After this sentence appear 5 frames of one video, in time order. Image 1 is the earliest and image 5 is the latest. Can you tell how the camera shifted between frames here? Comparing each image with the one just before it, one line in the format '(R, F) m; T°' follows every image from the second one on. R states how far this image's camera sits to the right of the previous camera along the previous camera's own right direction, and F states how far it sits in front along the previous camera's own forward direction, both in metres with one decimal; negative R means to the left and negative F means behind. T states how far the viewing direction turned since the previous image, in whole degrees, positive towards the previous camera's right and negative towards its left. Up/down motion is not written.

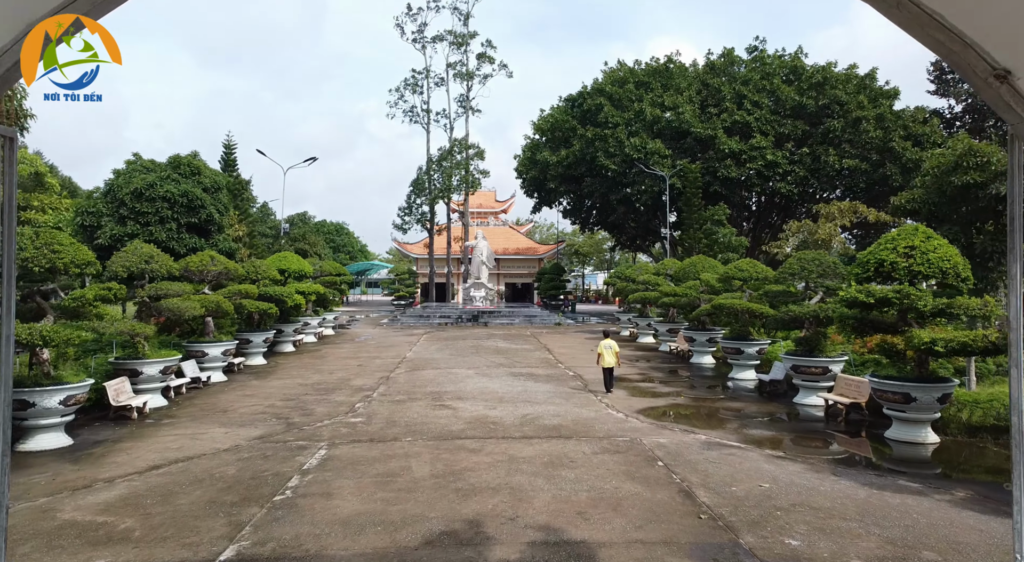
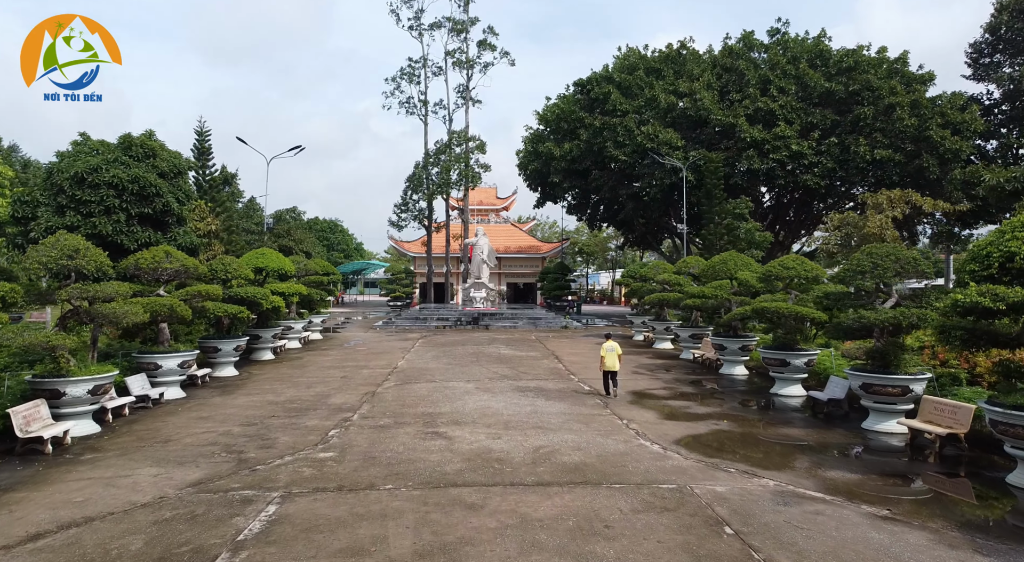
(-0.1, +1.5) m; 0°
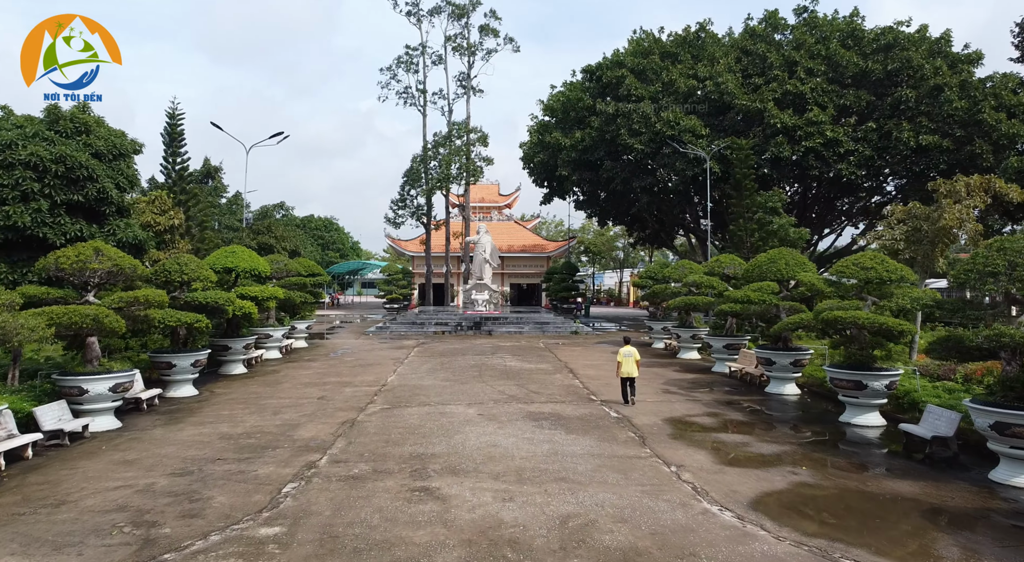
(-0.1, +1.7) m; 0°
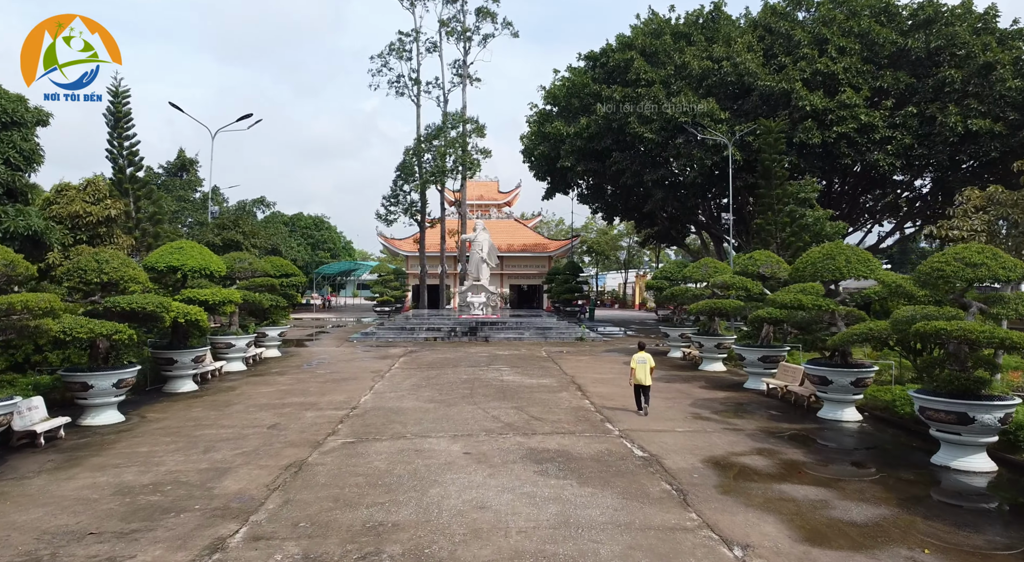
(0.0, +1.7) m; 0°
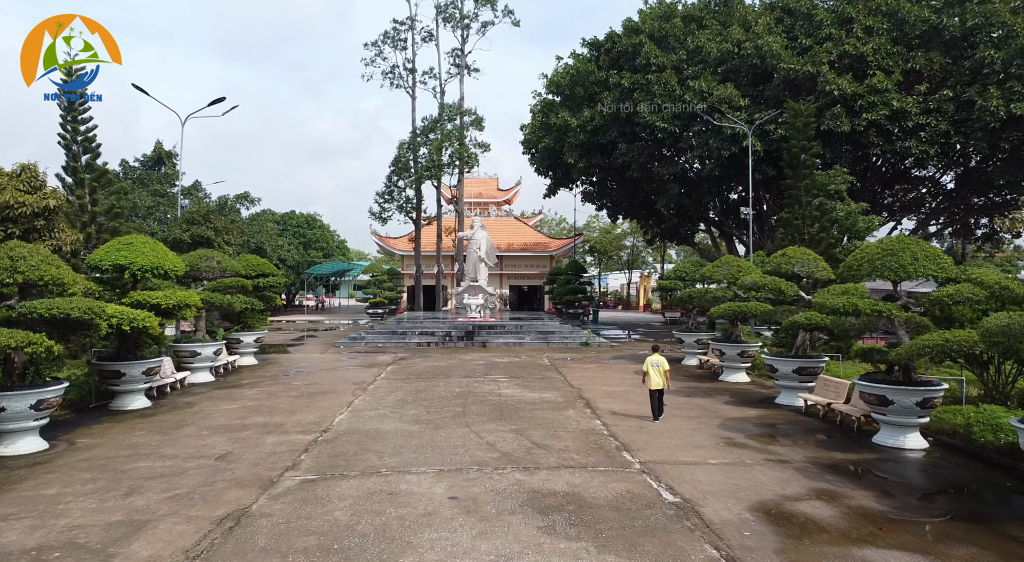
(0.0, +1.3) m; 0°
